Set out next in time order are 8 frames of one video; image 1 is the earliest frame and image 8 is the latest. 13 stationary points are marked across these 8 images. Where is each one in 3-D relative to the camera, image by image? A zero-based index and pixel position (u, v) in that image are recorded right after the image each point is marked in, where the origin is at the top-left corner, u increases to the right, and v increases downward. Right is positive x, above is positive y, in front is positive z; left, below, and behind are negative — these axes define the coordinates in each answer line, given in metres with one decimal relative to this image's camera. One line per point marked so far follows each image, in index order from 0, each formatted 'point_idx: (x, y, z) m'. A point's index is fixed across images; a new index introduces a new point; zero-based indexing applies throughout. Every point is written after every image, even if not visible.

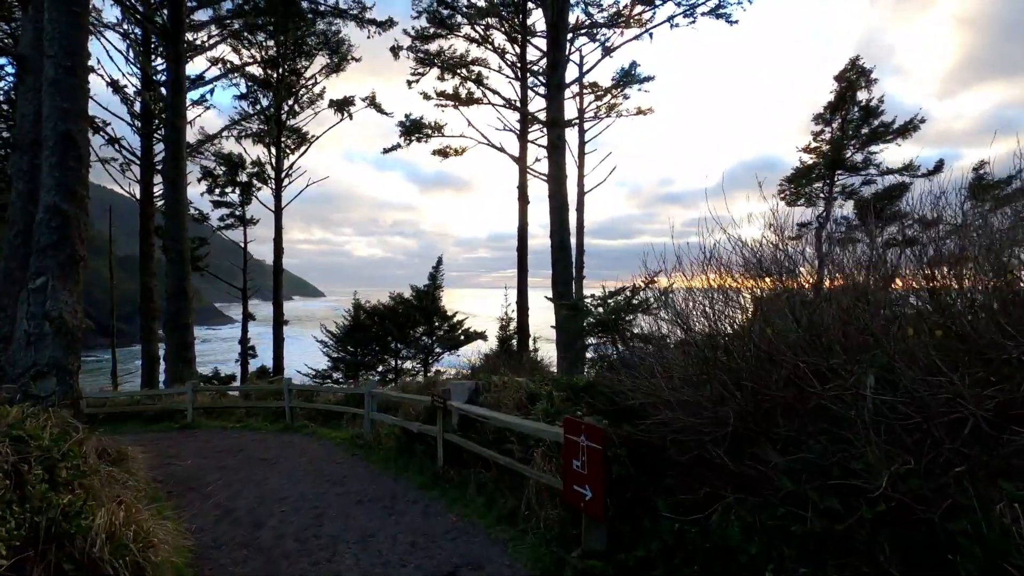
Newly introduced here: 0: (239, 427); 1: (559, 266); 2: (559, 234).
0: (-5.3, -2.7, +11.4) m
1: (+1.1, +0.5, +14.0) m
2: (+1.1, +1.2, +14.0) m
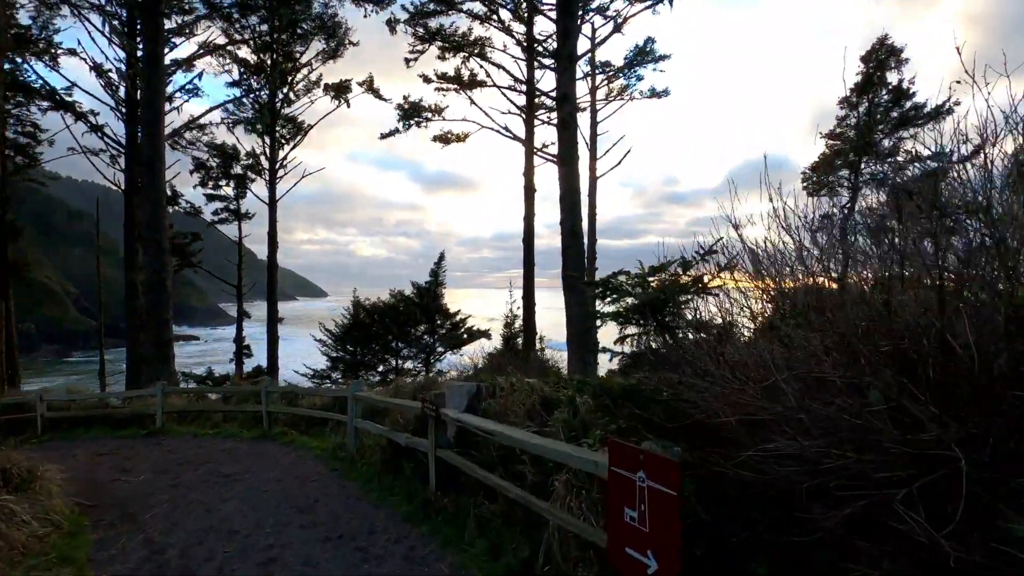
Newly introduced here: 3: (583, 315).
0: (-5.2, -2.5, +10.2) m
1: (+1.2, +0.7, +12.7) m
2: (+1.2, +1.4, +12.8) m
3: (+1.5, -0.6, +12.6) m
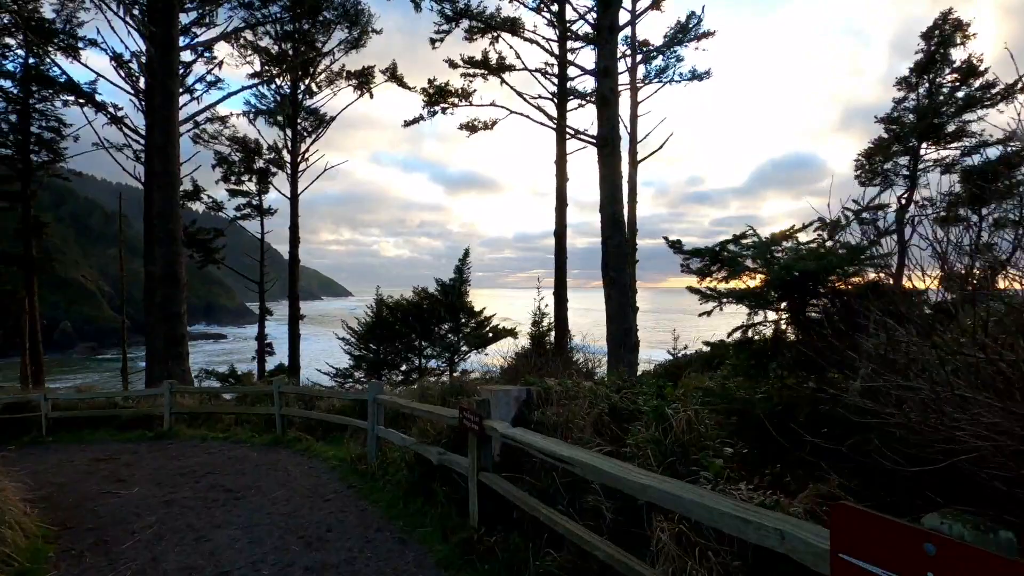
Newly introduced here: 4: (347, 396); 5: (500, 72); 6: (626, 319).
0: (-4.6, -2.4, +9.3) m
1: (+1.9, +0.8, +11.6) m
2: (+1.9, +1.5, +11.6) m
3: (+2.1, -0.5, +11.5) m
4: (-2.1, -1.4, +7.4) m
5: (-0.4, +6.7, +18.5) m
6: (+2.2, -0.6, +11.5) m
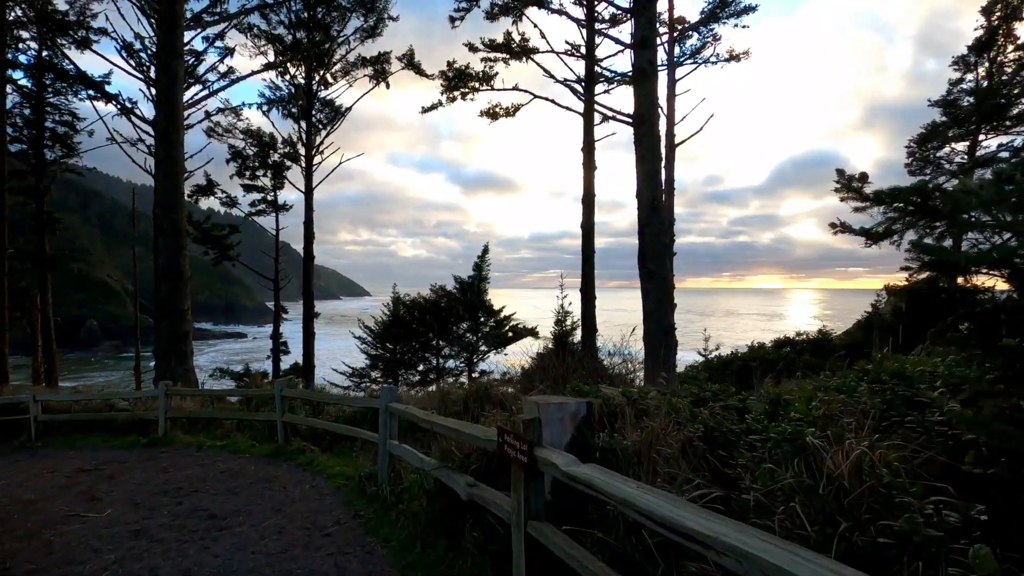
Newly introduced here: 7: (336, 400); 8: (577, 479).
0: (-4.1, -2.2, +8.4) m
1: (+2.4, +1.0, +10.5) m
2: (+2.4, +1.7, +10.5) m
3: (+2.6, -0.4, +10.4) m
4: (-1.7, -1.2, +6.4) m
5: (+0.3, +6.8, +17.5) m
6: (+2.7, -0.5, +10.4) m
7: (-2.1, -1.3, +6.9) m
8: (+0.3, -0.8, +2.4) m
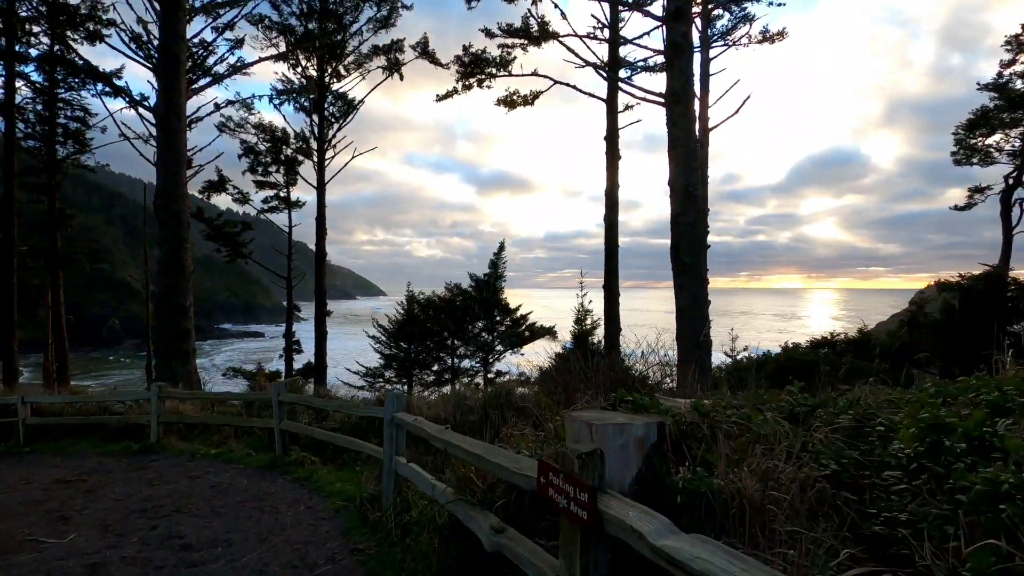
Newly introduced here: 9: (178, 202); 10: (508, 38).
0: (-3.9, -2.1, +7.6) m
1: (+2.7, +1.0, +9.6) m
2: (+2.7, +1.7, +9.6) m
3: (+3.0, -0.3, +9.5) m
4: (-1.5, -1.2, +5.6) m
5: (+0.8, +6.9, +16.6) m
6: (+3.0, -0.4, +9.5) m
7: (-1.9, -1.2, +6.1) m
8: (+0.4, -0.7, +1.6) m
9: (-7.2, +1.8, +12.8) m
10: (-0.1, +7.0, +16.7) m
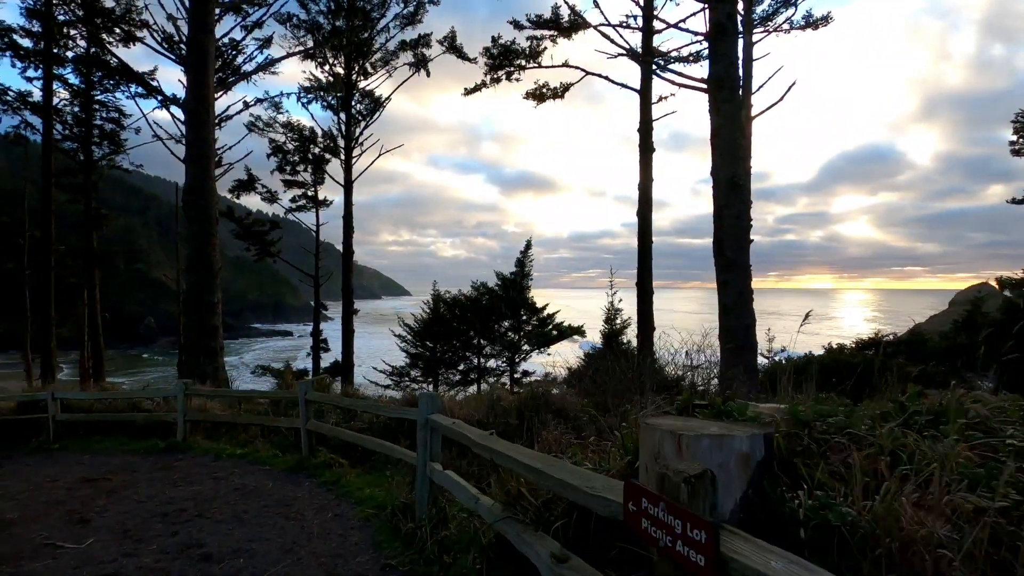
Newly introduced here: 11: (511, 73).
0: (-3.4, -2.1, +7.4) m
1: (+3.2, +1.1, +9.0) m
2: (+3.3, +1.8, +9.1) m
3: (+3.5, -0.2, +9.0) m
4: (-1.2, -1.1, +5.2) m
5: (+1.7, +7.0, +16.2) m
6: (+3.5, -0.4, +8.9) m
7: (-1.5, -1.1, +5.8) m
8: (+0.6, -0.6, +1.2) m
9: (-6.5, +1.9, +12.7) m
10: (+0.7, +7.1, +16.3) m
11: (0.0, +5.5, +15.3) m
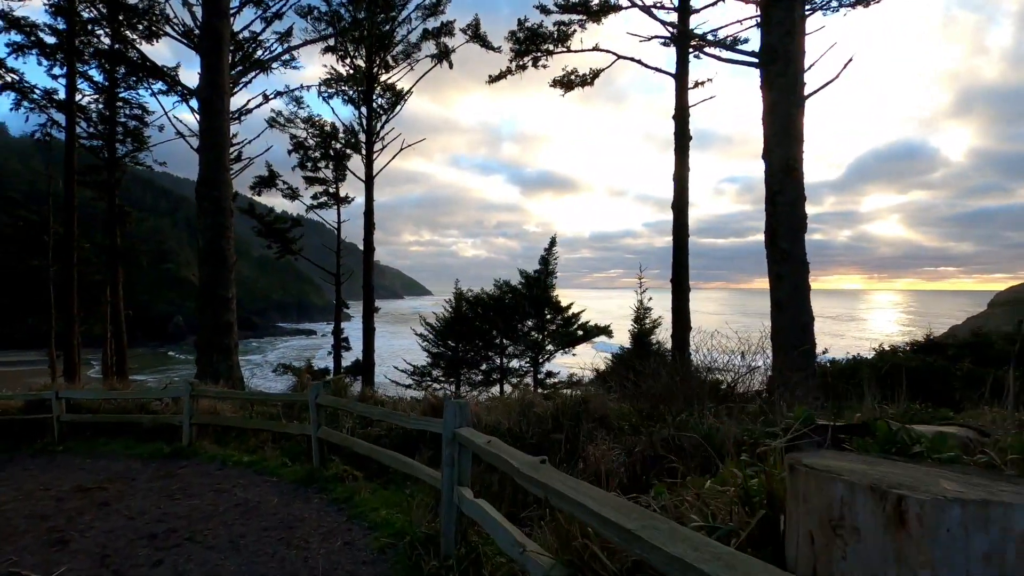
0: (-3.0, -2.0, +6.7) m
1: (+3.7, +1.2, +8.2) m
2: (+3.7, +1.9, +8.2) m
3: (+3.9, -0.2, +8.1) m
4: (-0.9, -1.0, +4.5) m
5: (+2.4, +7.1, +15.4) m
6: (+3.9, -0.3, +8.1) m
7: (-1.2, -1.0, +5.1) m
8: (+0.8, -0.6, +0.4) m
9: (-6.0, +2.0, +12.2) m
10: (+1.4, +7.2, +15.5) m
11: (+0.6, +5.6, +14.6) m
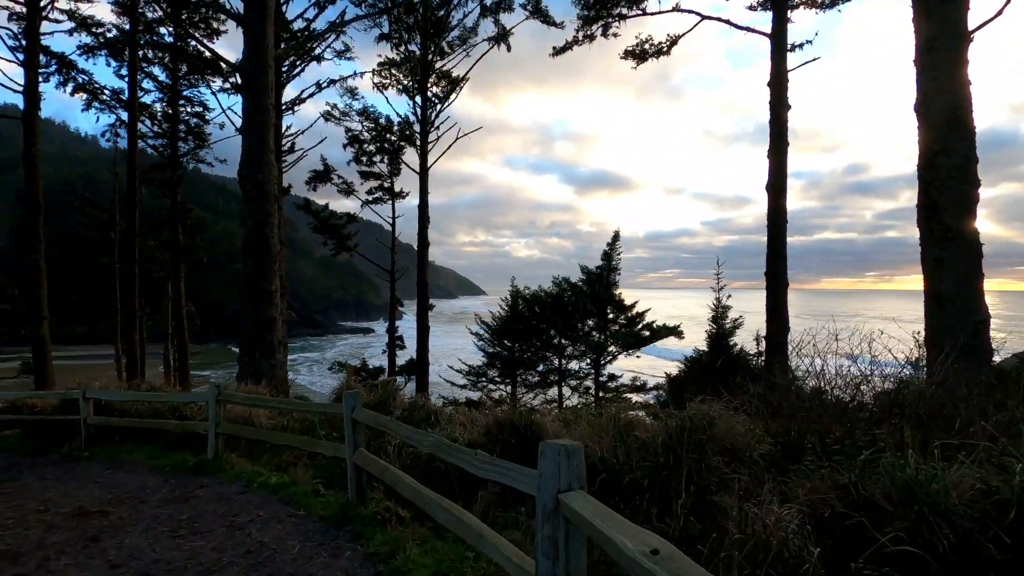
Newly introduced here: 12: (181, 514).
0: (-2.3, -1.9, +5.6) m
1: (+4.6, +1.3, +6.4) m
2: (+4.6, +2.0, +6.4) m
3: (+4.8, 0.0, +6.3) m
4: (-0.3, -0.9, +3.2) m
5: (+3.9, +7.2, +13.7) m
6: (+4.8, -0.2, +6.2) m
7: (-0.6, -0.9, +3.7) m
8: (+1.0, -0.4, -1.1) m
9: (-4.7, +2.2, +11.2) m
10: (+3.0, +7.3, +13.9) m
11: (+2.1, +5.7, +13.0) m
12: (-2.8, -1.9, +5.1) m
